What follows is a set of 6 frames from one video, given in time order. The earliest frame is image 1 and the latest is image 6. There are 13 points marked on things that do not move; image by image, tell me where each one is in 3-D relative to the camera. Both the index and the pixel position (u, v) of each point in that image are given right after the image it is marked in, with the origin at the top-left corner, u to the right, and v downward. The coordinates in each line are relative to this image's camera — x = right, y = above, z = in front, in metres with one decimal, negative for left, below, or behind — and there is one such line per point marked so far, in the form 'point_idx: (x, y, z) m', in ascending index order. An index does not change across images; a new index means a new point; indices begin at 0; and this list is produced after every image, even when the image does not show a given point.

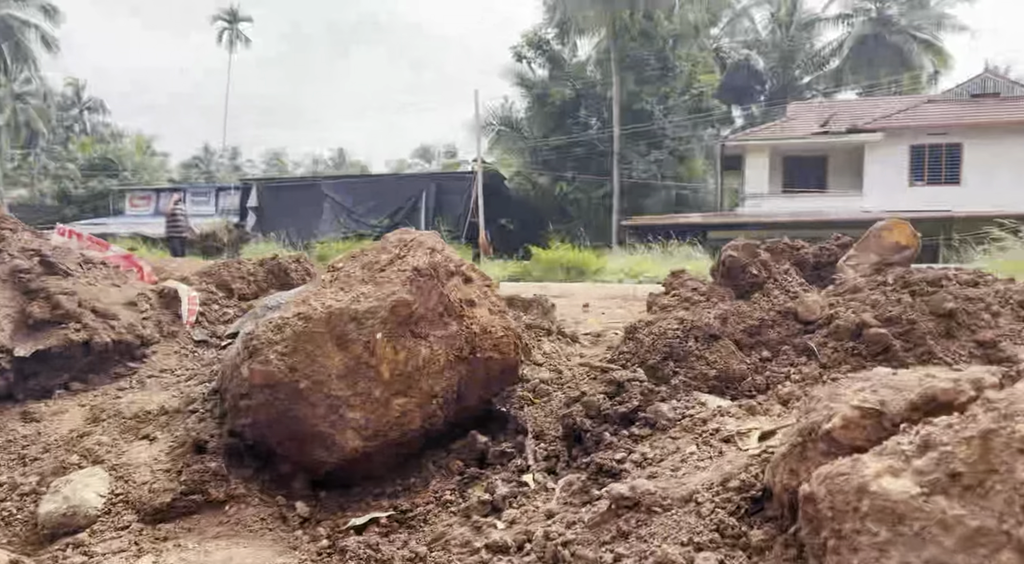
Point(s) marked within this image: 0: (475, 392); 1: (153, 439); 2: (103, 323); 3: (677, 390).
0: (-0.2, -0.6, +4.0) m
1: (-1.7, -0.8, +3.9) m
2: (-2.5, -0.2, +4.9) m
3: (+0.8, -0.5, +3.7) m
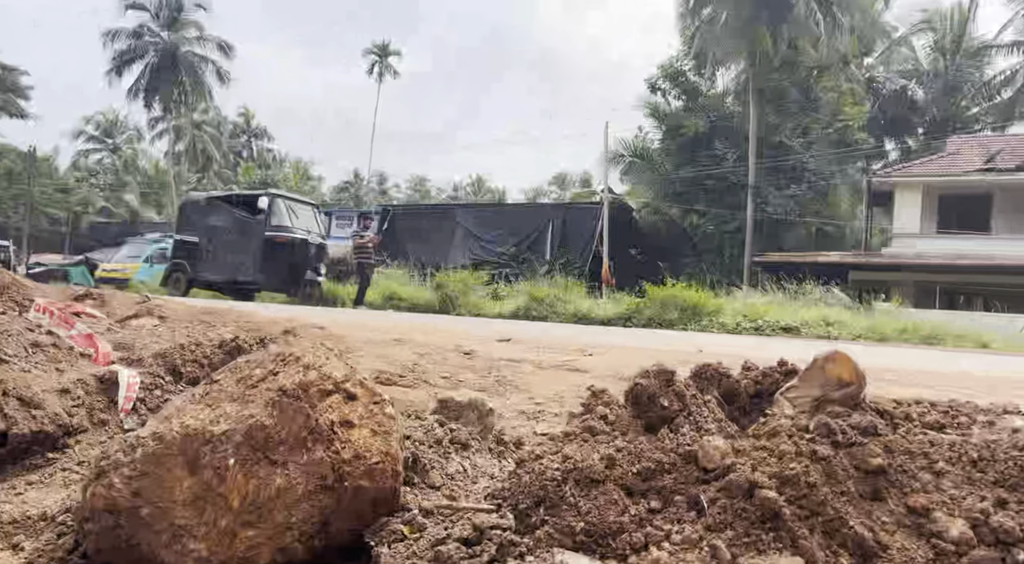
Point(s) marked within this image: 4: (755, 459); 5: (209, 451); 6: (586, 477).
0: (-0.8, -1.1, +3.7) m
1: (-2.4, -1.3, +3.8) m
2: (-3.0, -0.8, +4.9) m
3: (+0.1, -1.1, +3.3) m
4: (+1.1, -0.8, +3.5) m
5: (-1.4, -0.8, +3.5) m
6: (+0.3, -0.9, +3.6) m
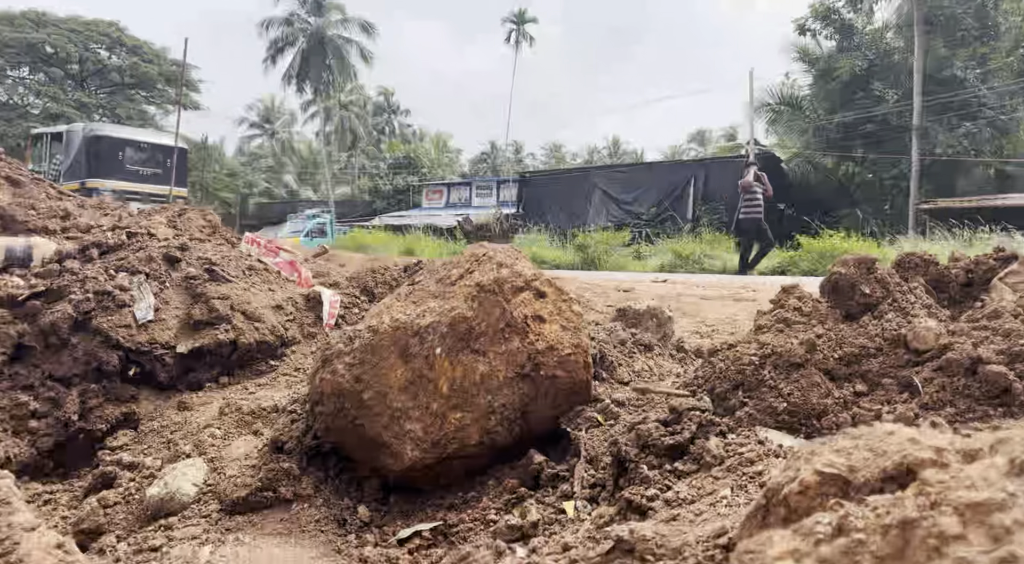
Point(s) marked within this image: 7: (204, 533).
0: (+0.1, -0.6, +3.9) m
1: (-1.4, -0.8, +4.3) m
2: (-1.8, -0.3, +5.4) m
3: (+1.0, -0.6, +3.3) m
4: (+1.9, -0.2, +3.3) m
5: (-0.5, -0.3, +3.8) m
6: (+1.2, -0.4, +3.5) m
7: (-1.4, -1.1, +3.5) m
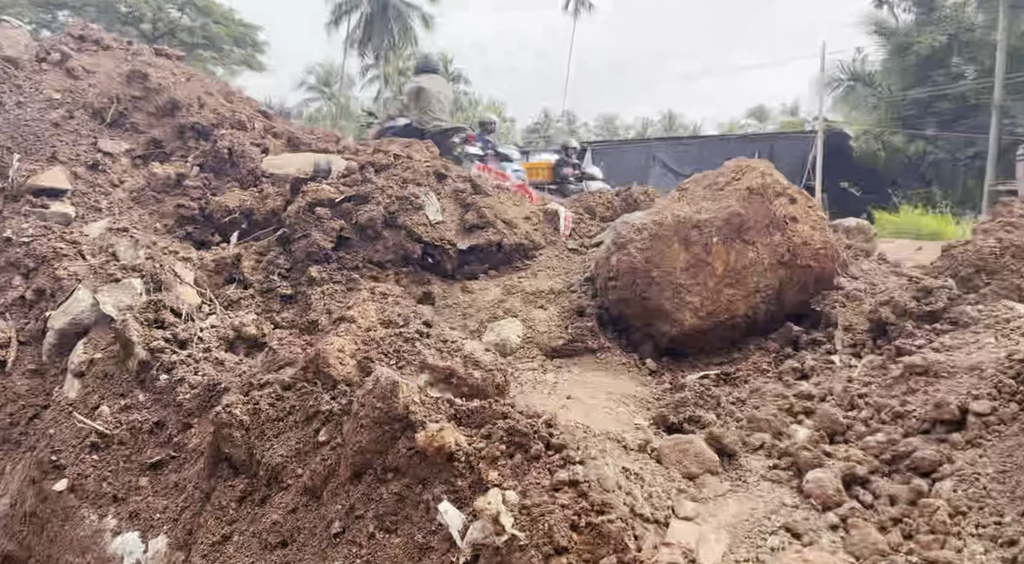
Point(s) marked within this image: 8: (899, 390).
0: (+1.7, -0.1, +4.7) m
1: (+0.2, -0.2, +5.3) m
2: (0.0, +0.4, +6.4) m
3: (+2.4, -0.1, +4.1) m
4: (+3.4, +0.2, +3.9) m
5: (+1.1, +0.3, +4.7) m
6: (+2.7, +0.2, +4.2) m
7: (+0.2, -0.5, +4.6) m
8: (+1.6, -0.5, +3.3) m
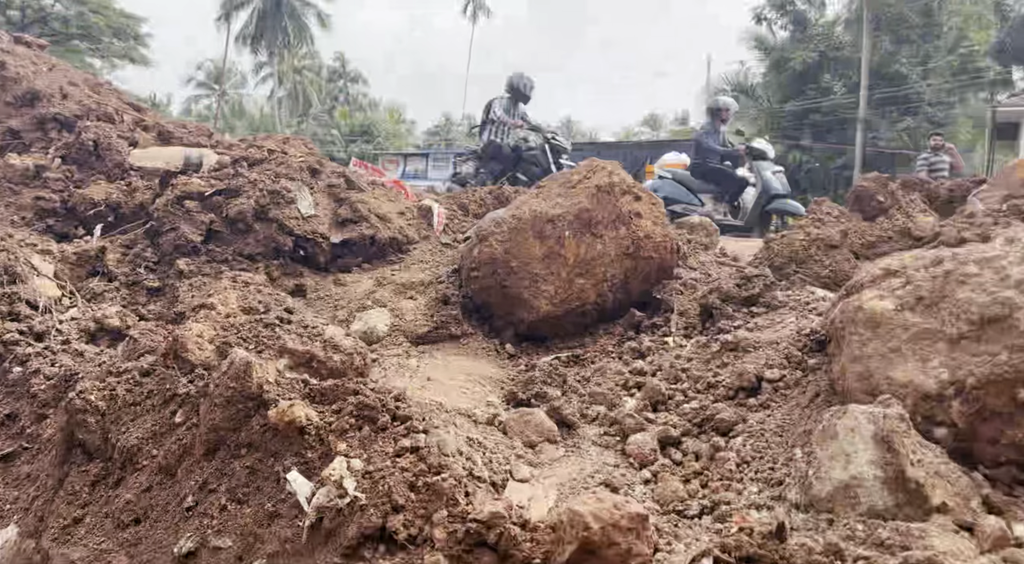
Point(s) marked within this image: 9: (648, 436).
0: (+0.9, 0.0, +5.2) m
1: (-0.7, -0.1, +5.5) m
2: (-1.1, +0.5, +6.6) m
3: (+1.7, 0.0, +4.6) m
4: (+2.7, +0.3, +4.5) m
5: (+0.3, +0.4, +5.0) m
6: (+2.0, +0.2, +4.8) m
7: (-0.7, -0.4, +4.8) m
8: (+1.0, -0.4, +3.7) m
9: (+0.5, -0.6, +3.2) m
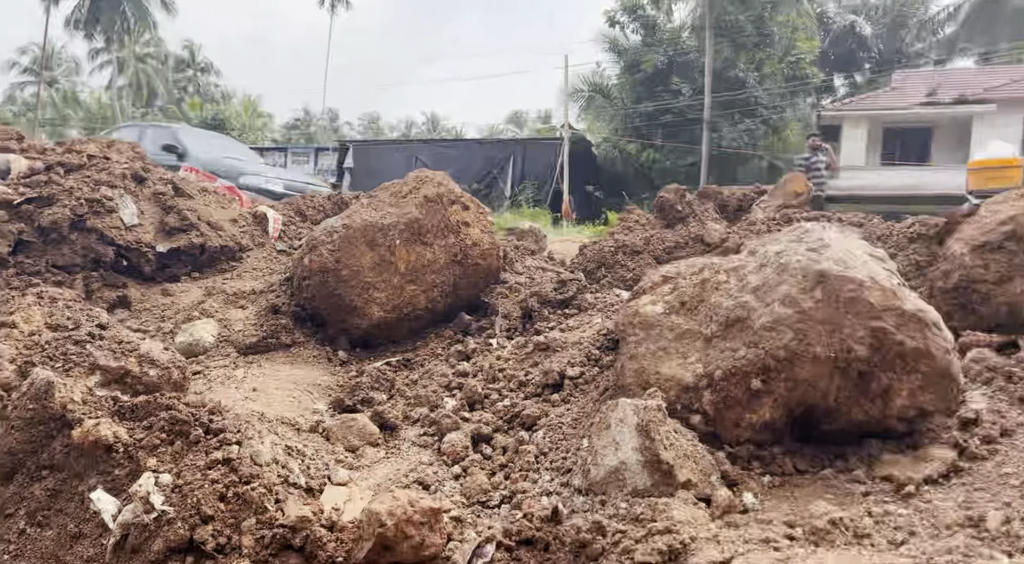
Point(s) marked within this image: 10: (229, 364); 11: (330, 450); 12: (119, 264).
0: (-0.3, 0.0, +5.4) m
1: (-1.8, -0.2, +5.5) m
2: (-2.4, +0.4, +6.5) m
3: (+0.6, 0.0, +4.9) m
4: (+1.6, +0.3, +5.1) m
5: (-0.8, +0.3, +5.1) m
6: (+0.9, +0.2, +5.2) m
7: (-1.7, -0.5, +4.8) m
8: (+0.1, -0.4, +4.0) m
9: (-0.2, -0.7, +3.4) m
10: (-1.7, -0.5, +4.7) m
11: (-0.8, -0.7, +3.5) m
12: (-2.9, +0.1, +5.9) m
